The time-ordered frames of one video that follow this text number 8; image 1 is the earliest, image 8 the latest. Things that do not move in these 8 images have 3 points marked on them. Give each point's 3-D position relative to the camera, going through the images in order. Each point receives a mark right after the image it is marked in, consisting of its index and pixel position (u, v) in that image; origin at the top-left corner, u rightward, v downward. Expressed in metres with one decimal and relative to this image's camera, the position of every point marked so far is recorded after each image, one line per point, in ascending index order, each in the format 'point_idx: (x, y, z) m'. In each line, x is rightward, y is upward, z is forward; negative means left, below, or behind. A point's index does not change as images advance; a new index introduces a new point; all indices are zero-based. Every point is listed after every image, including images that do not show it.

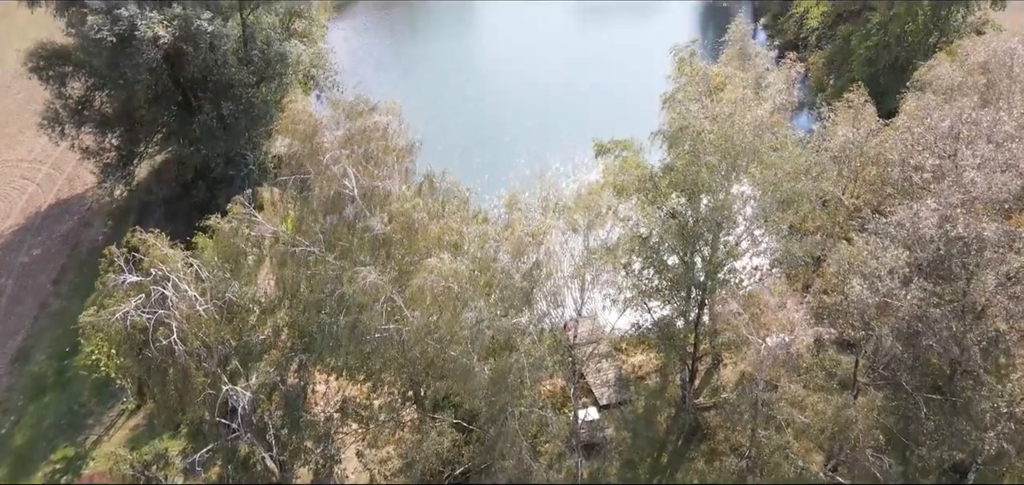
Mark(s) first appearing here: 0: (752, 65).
0: (+6.0, +4.1, +18.1) m
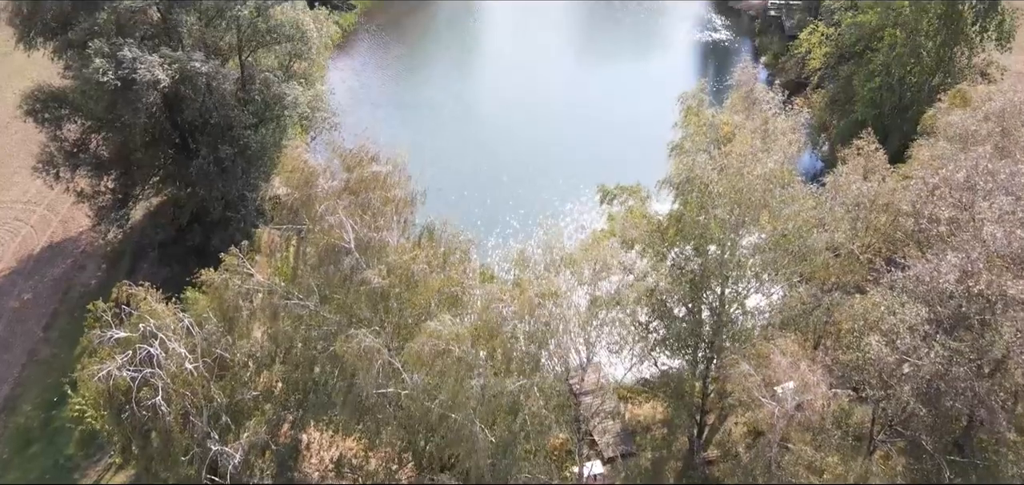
0: (+6.0, +3.0, +17.8) m
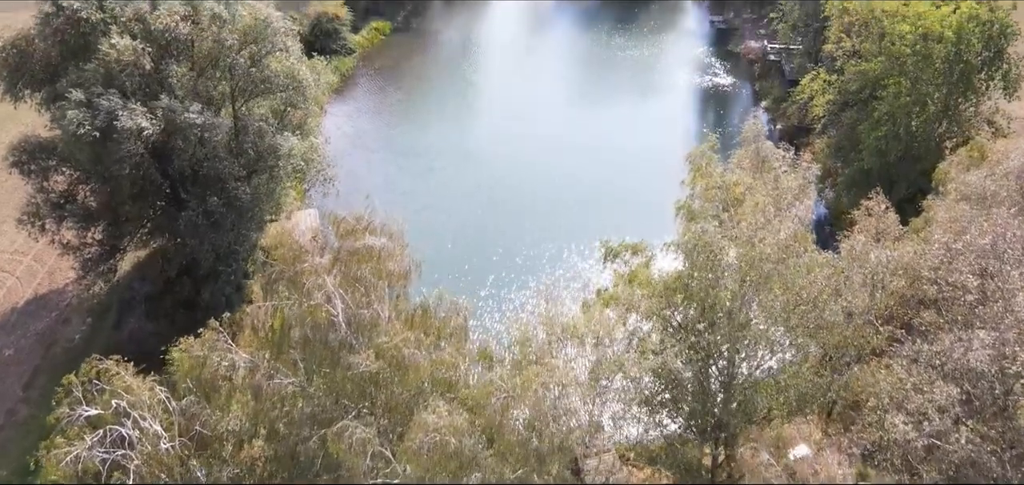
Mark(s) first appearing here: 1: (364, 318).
0: (+6.0, +1.6, +17.2) m
1: (-2.6, -1.3, +13.0) m
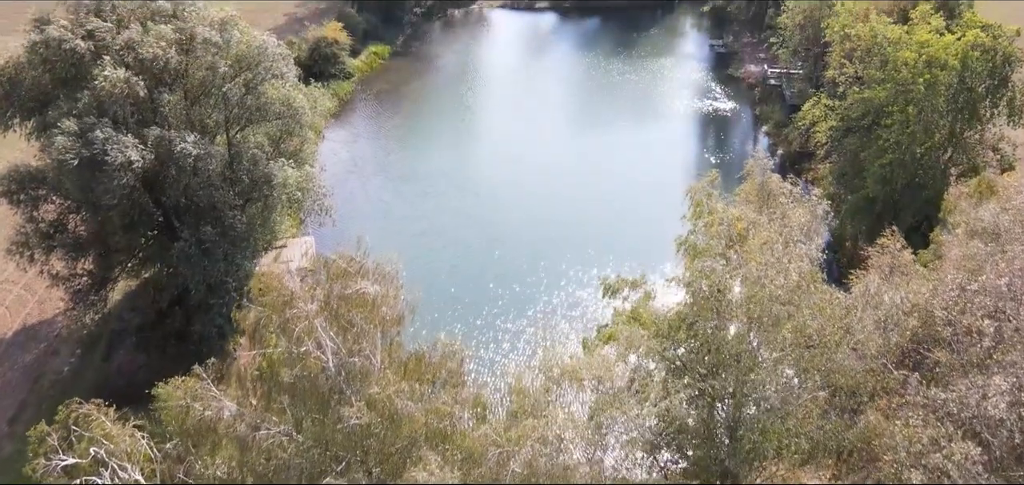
0: (+6.0, +0.8, +16.8) m
1: (-2.6, -2.0, +12.5) m
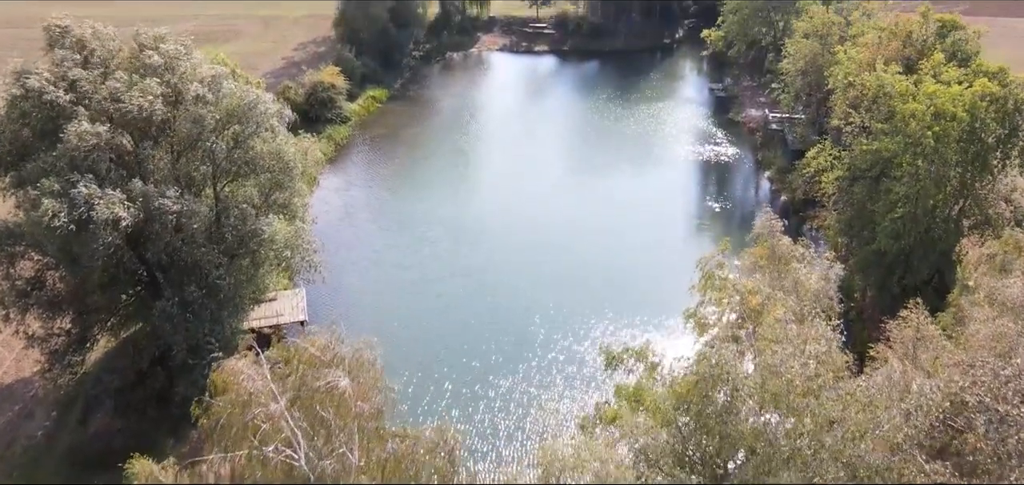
0: (+5.9, -0.6, +15.8) m
1: (-2.7, -3.2, +11.4) m
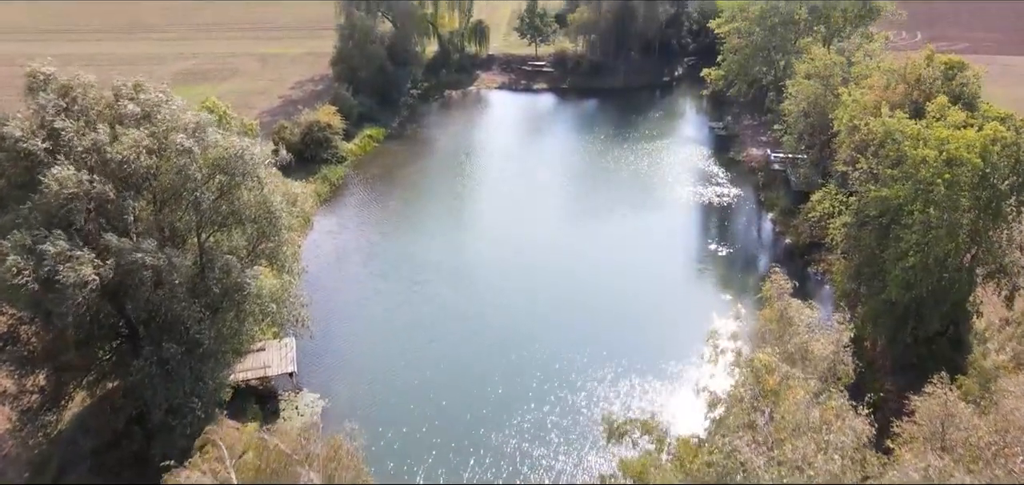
0: (+5.8, -1.8, +14.8) m
1: (-2.8, -4.2, +10.4) m
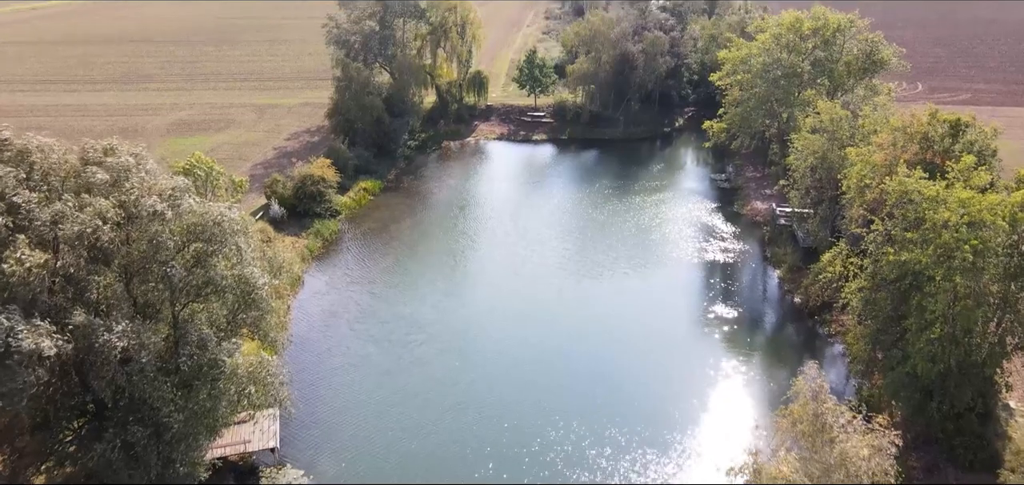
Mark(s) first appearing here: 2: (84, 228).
0: (+5.7, -3.3, +13.3) m
1: (-2.9, -5.5, +8.7) m
2: (-10.2, +0.4, +17.9) m
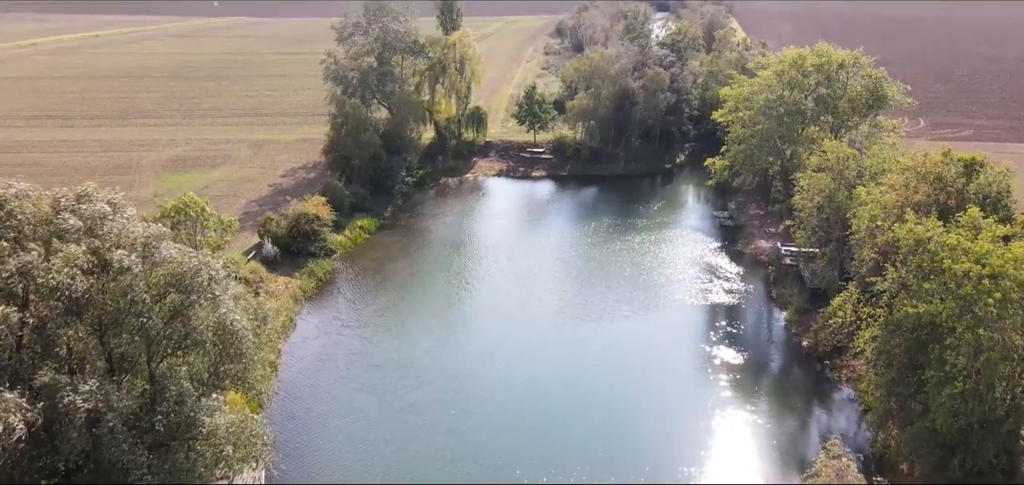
0: (+5.6, -4.3, +12.1) m
1: (-3.0, -6.2, +7.4) m
2: (-10.3, -0.8, +16.8) m
